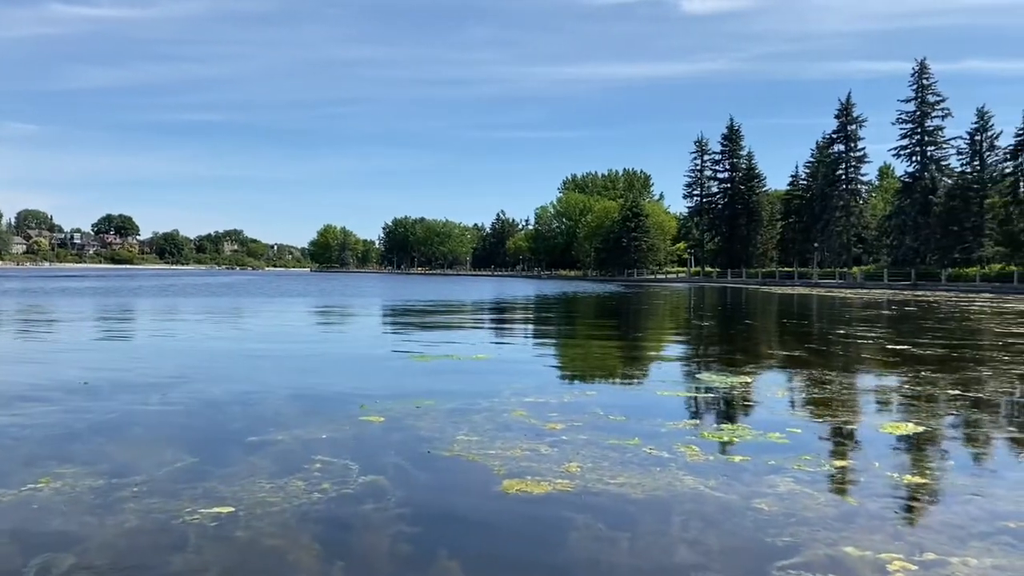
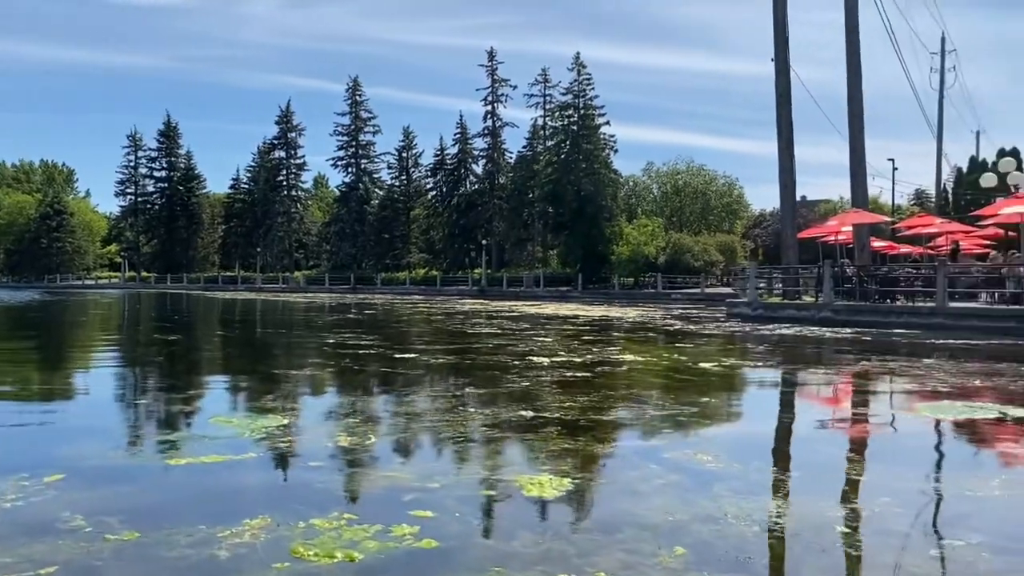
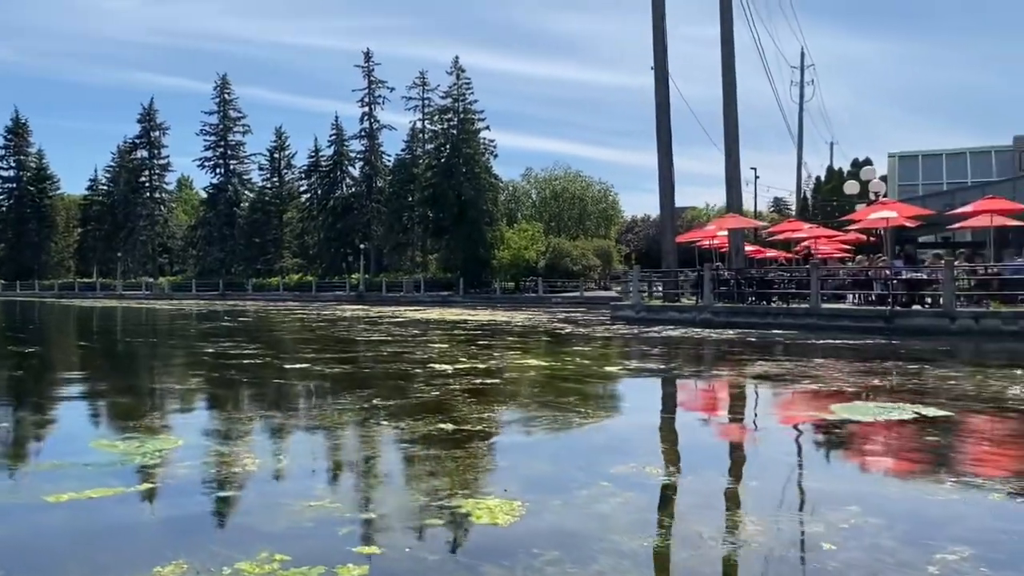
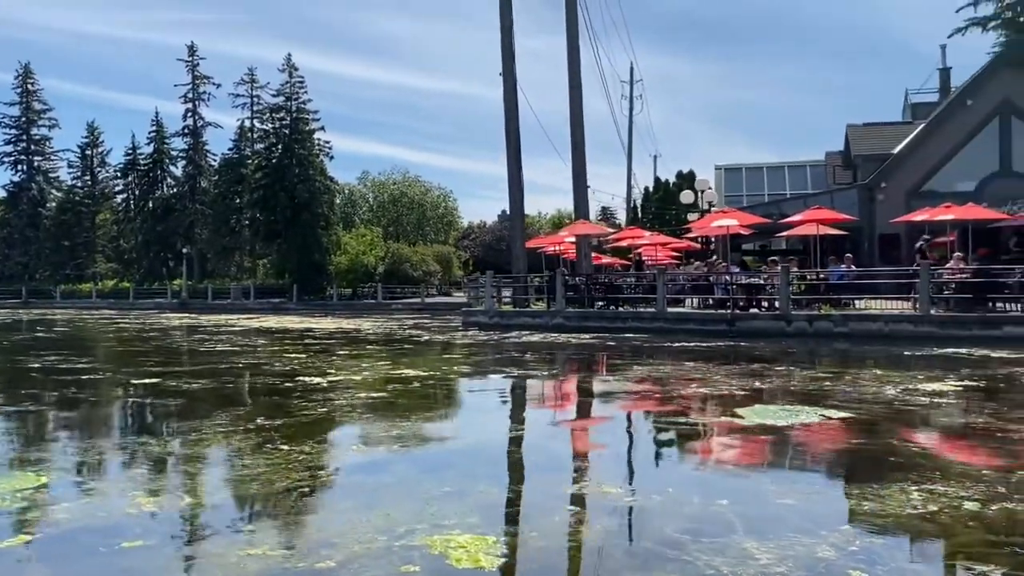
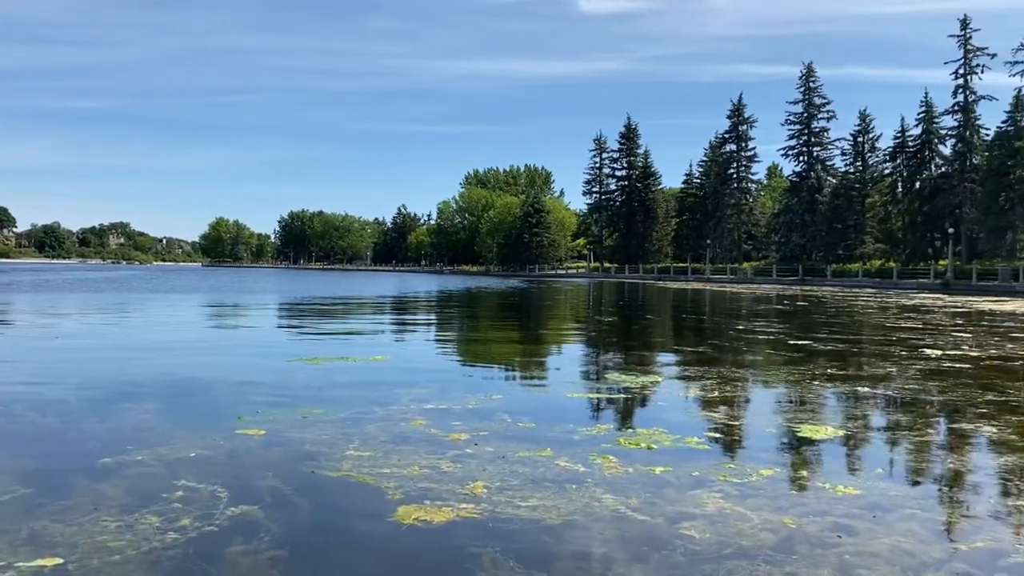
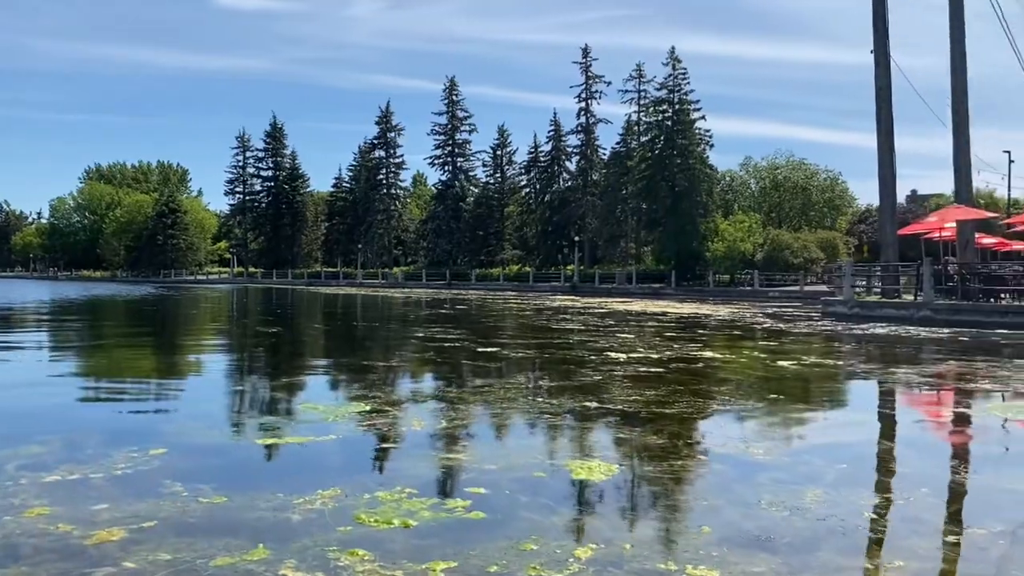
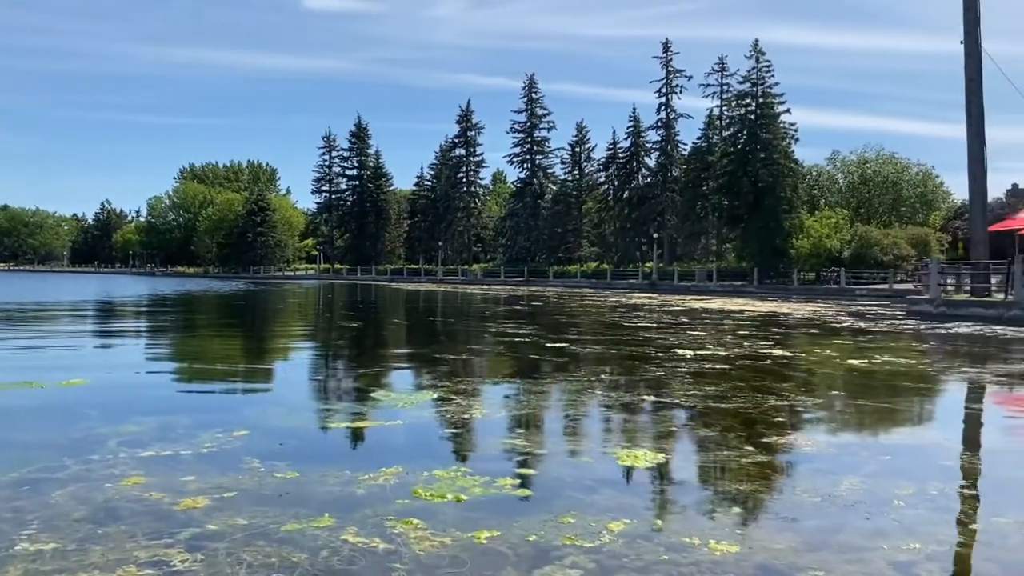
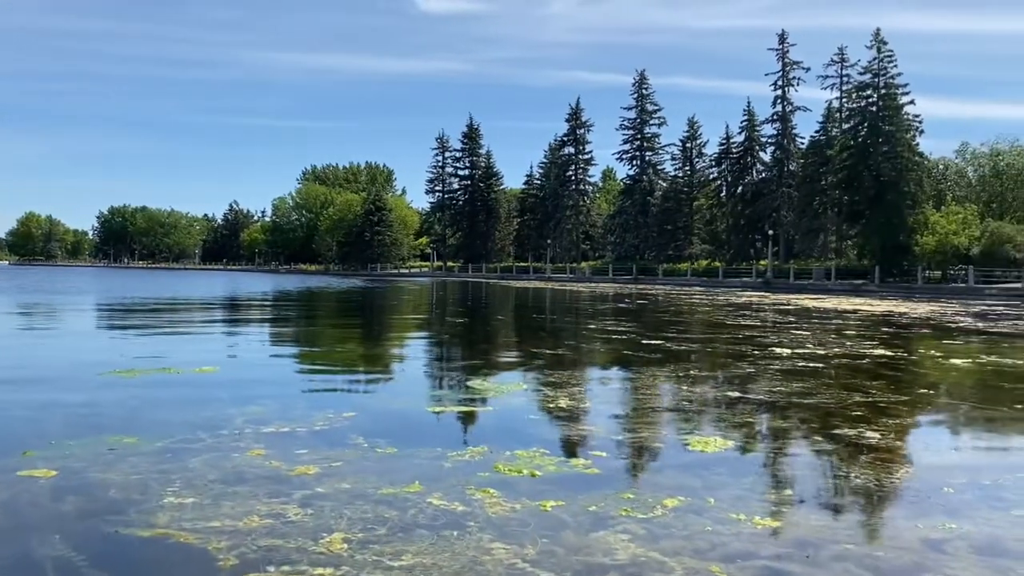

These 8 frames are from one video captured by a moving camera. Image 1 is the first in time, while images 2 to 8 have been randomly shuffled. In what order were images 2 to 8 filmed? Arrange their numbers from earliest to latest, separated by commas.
5, 8, 7, 6, 2, 3, 4
